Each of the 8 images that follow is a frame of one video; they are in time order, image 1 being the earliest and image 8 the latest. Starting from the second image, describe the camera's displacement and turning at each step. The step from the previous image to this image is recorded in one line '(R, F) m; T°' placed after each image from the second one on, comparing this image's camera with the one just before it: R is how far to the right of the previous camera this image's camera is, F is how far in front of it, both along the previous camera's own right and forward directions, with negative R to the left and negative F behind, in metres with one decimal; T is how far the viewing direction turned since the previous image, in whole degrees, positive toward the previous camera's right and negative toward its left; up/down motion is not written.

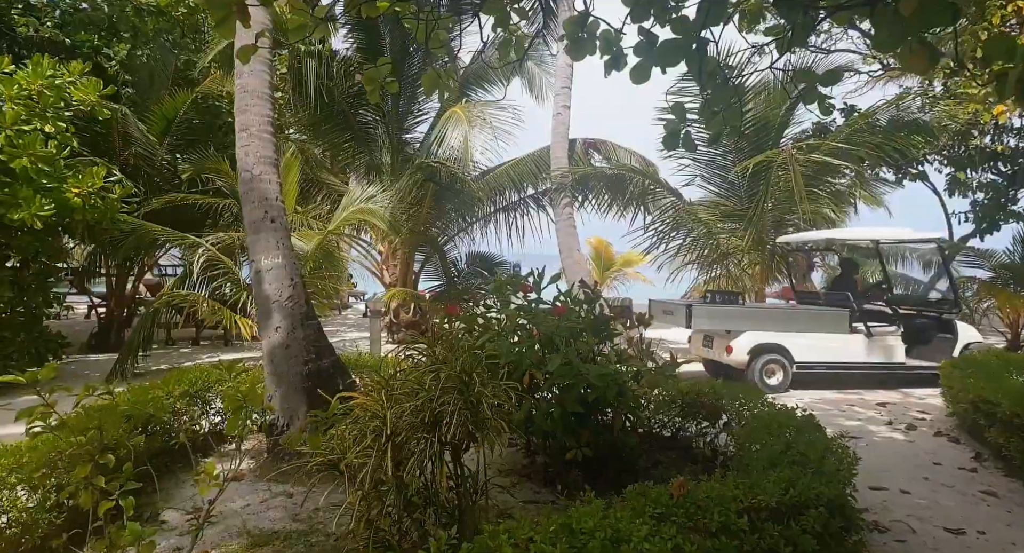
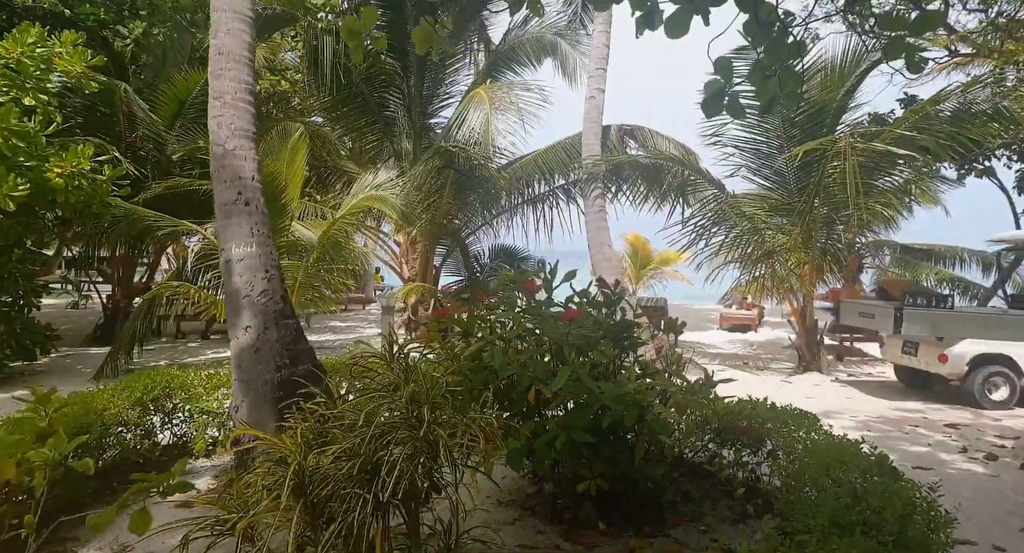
(+0.1, +0.4) m; -3°
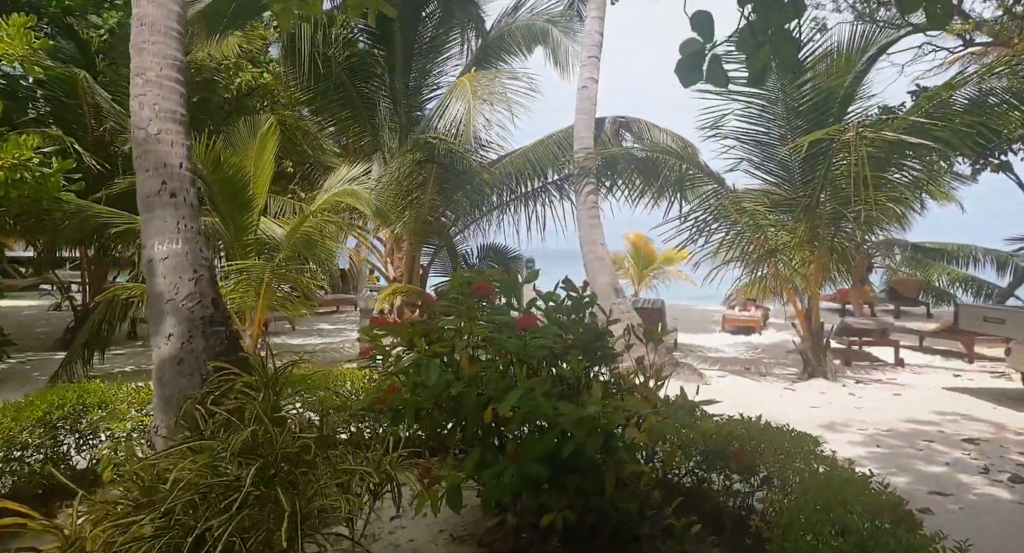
(+0.2, +0.3) m; -1°
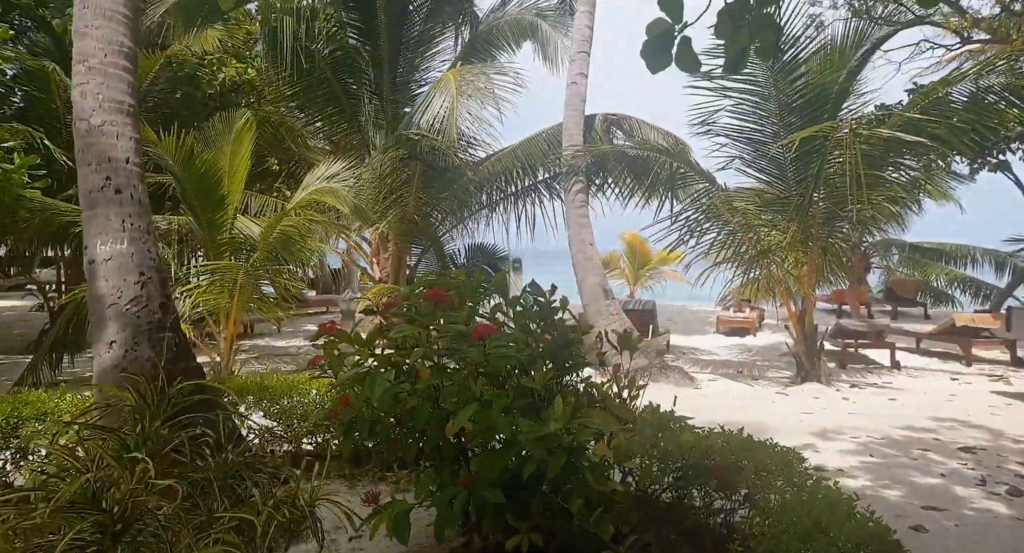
(+0.1, +0.1) m; 0°
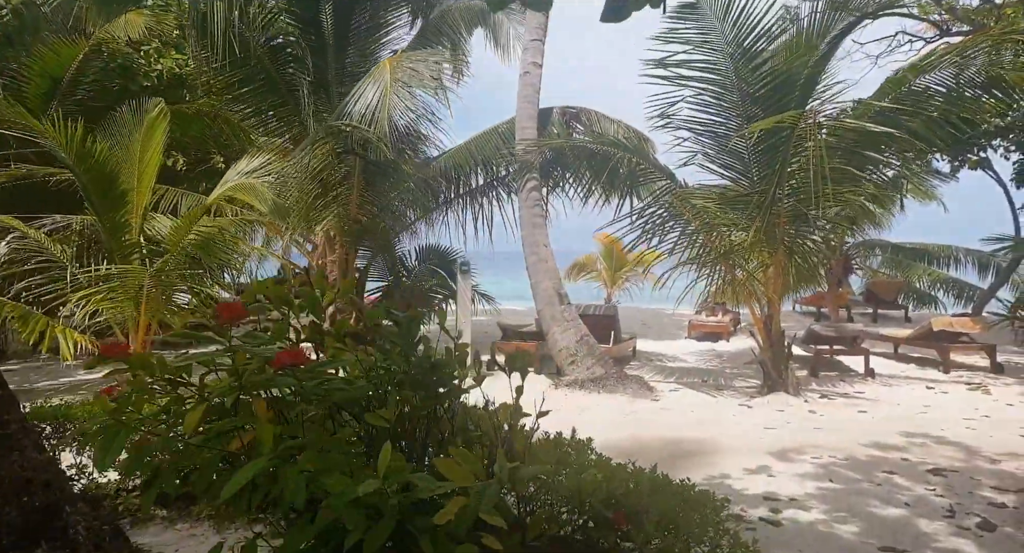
(+0.3, +0.3) m; +1°
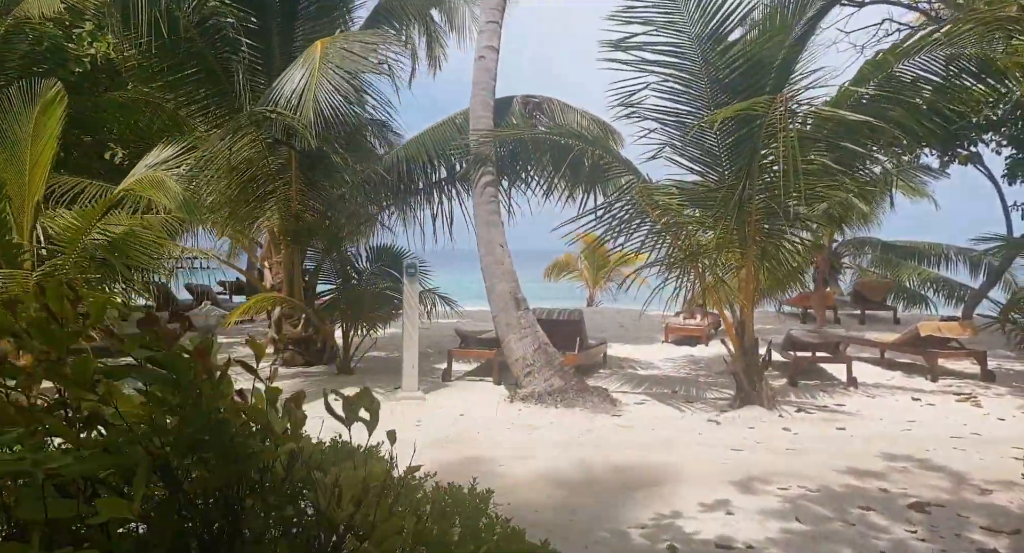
(+0.3, +0.4) m; +1°
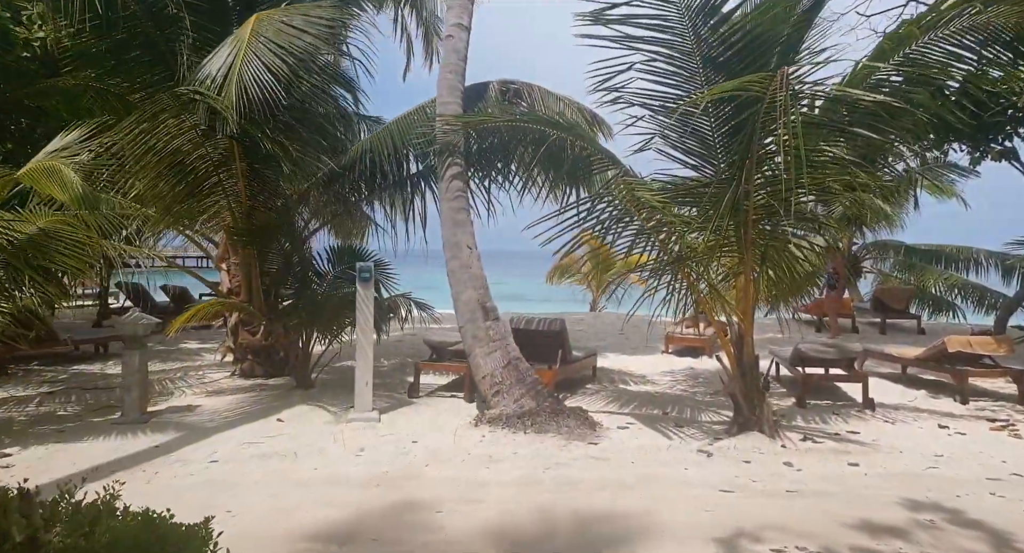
(+0.3, +0.5) m; -2°
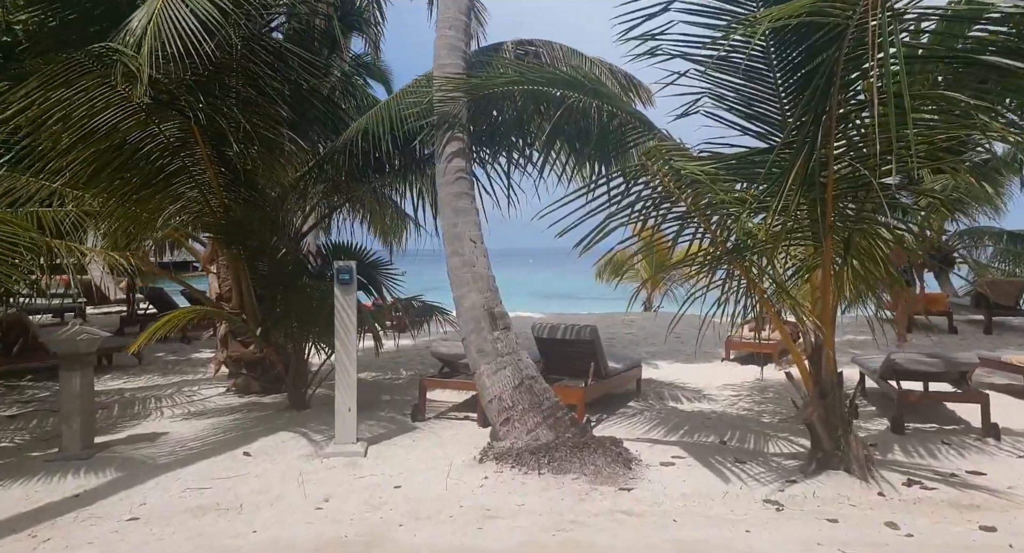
(+0.2, +0.7) m; -5°
